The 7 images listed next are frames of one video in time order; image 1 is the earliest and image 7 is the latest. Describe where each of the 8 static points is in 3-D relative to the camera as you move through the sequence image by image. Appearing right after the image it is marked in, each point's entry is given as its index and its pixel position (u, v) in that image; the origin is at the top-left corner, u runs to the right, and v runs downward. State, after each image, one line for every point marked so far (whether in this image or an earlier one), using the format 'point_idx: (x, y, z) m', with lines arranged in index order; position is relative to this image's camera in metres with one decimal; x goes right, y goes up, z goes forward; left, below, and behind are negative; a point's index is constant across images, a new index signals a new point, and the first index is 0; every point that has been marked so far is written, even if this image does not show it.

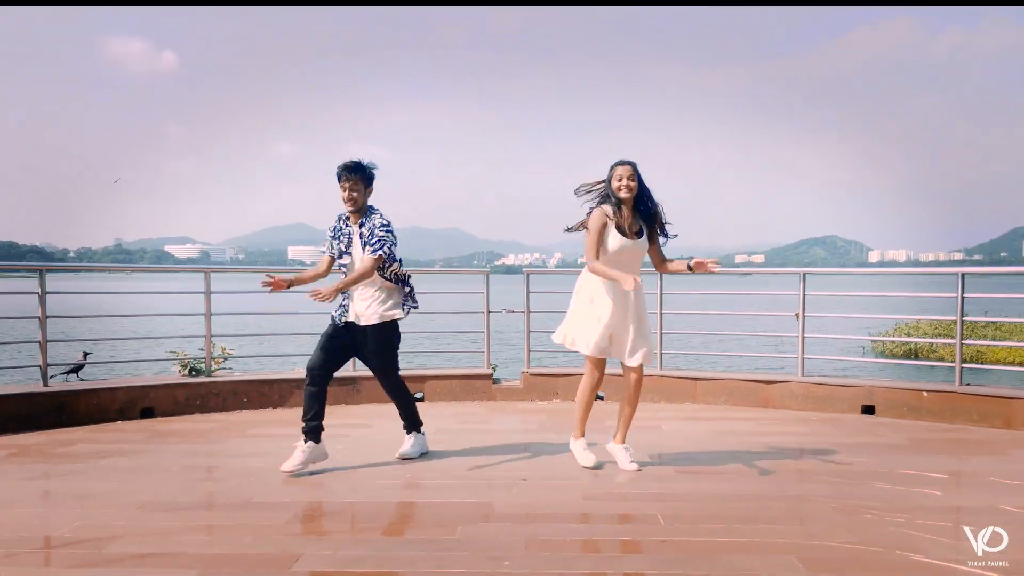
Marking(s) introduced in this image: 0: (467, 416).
0: (-0.3, -1.0, +5.6) m
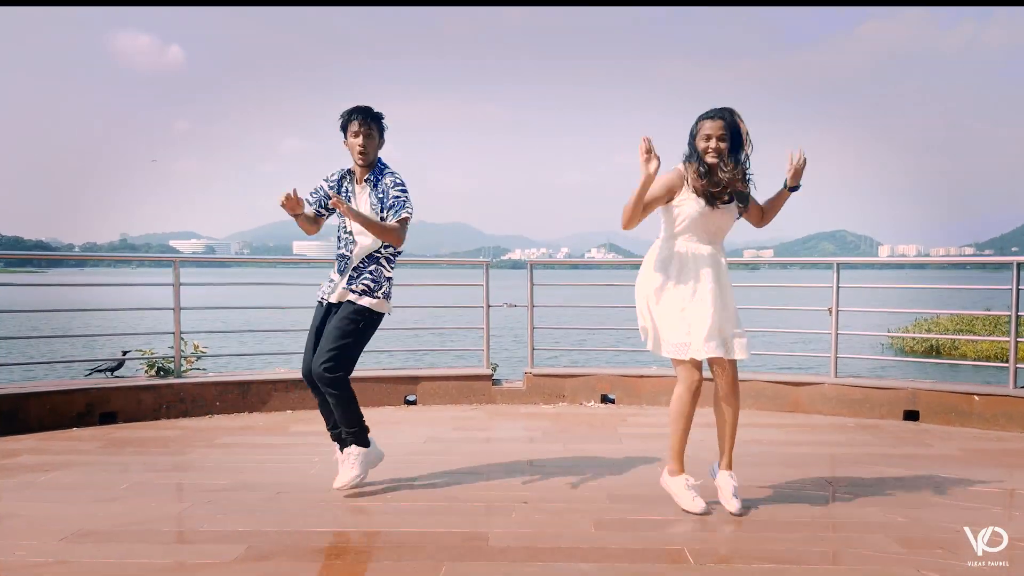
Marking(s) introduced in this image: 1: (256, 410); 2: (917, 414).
0: (-0.3, -0.9, +5.1) m
1: (-1.9, -0.9, +5.4) m
2: (+2.6, -0.8, +4.7) m
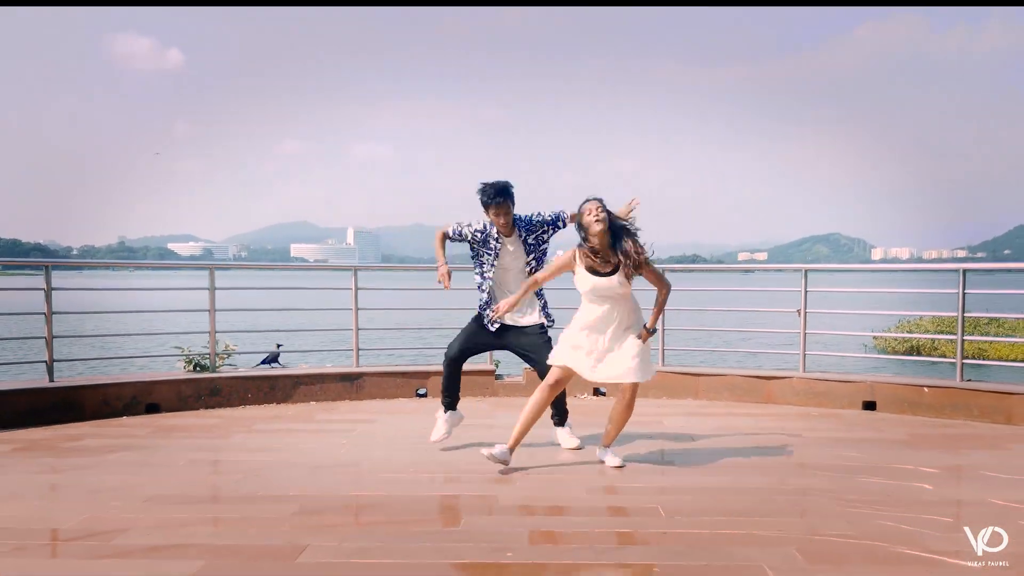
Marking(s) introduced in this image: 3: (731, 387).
0: (-0.3, -1.0, +5.6) m
1: (-1.8, -0.9, +5.9) m
2: (+2.7, -0.8, +5.2) m
3: (+1.7, -0.8, +5.6) m
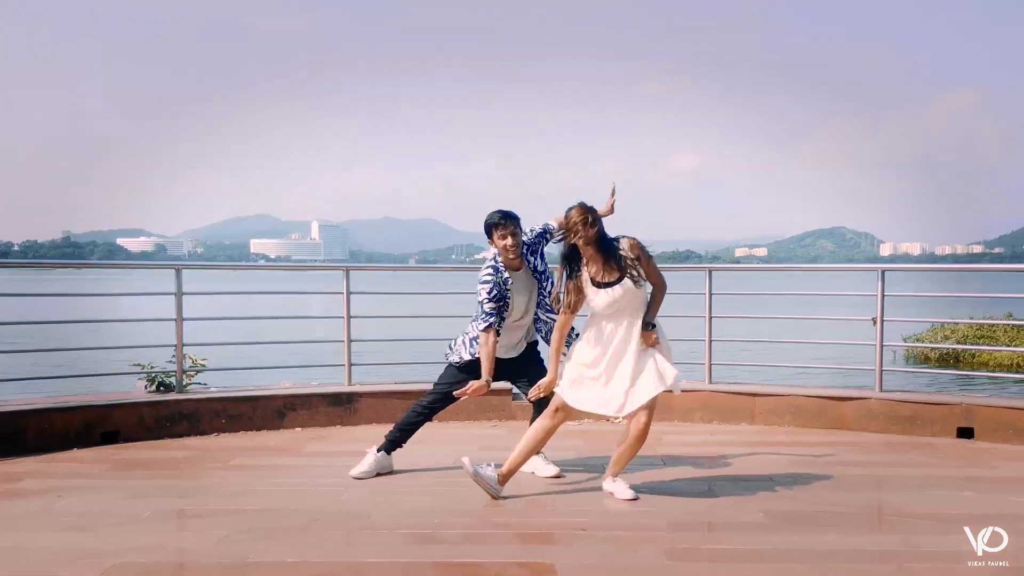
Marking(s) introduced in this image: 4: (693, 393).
0: (-0.2, -1.0, +4.9) m
1: (-1.7, -1.0, +5.1) m
2: (+2.8, -0.9, +4.5) m
3: (+1.9, -0.8, +4.9) m
4: (+1.3, -0.7, +5.1) m
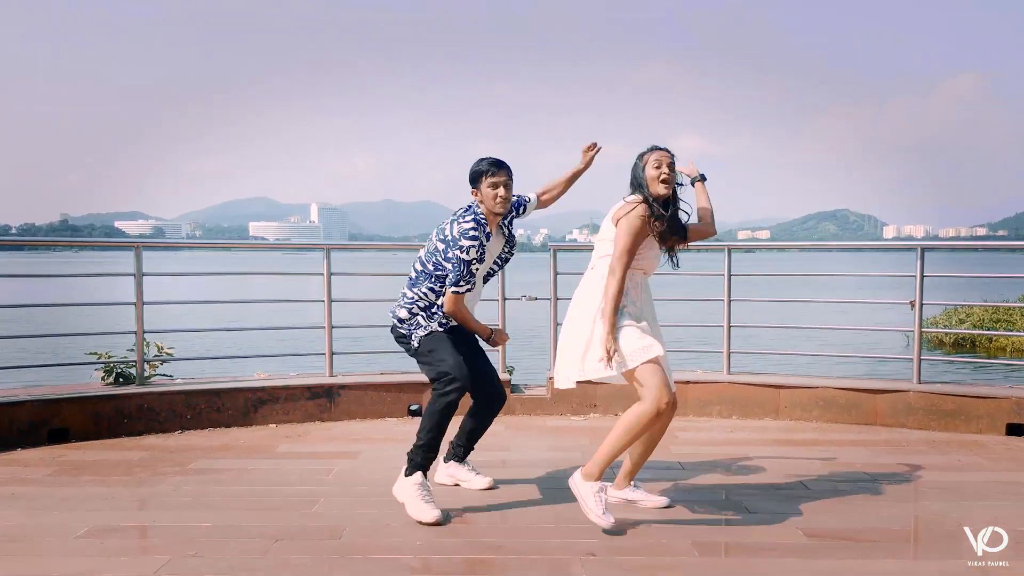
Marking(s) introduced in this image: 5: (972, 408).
0: (-0.2, -0.9, +4.4) m
1: (-1.7, -0.9, +4.6) m
2: (+2.8, -0.8, +4.1) m
3: (+1.9, -0.7, +4.5) m
4: (+1.2, -0.6, +4.7) m
5: (+2.6, -0.7, +4.2) m
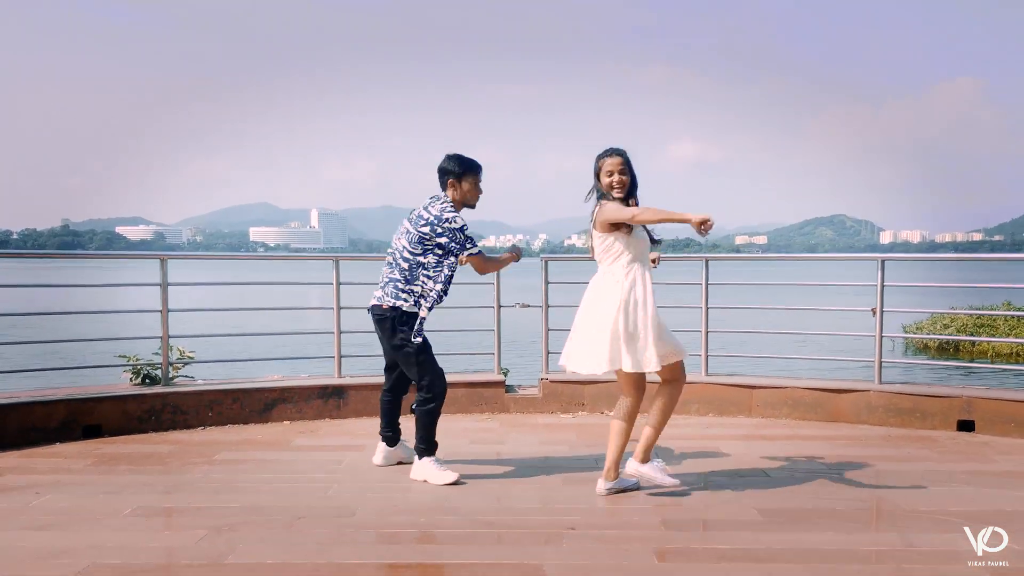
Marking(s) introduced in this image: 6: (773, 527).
0: (-0.2, -0.9, +4.8) m
1: (-1.8, -0.9, +5.0) m
2: (+2.8, -0.8, +4.5) m
3: (+1.8, -0.7, +4.8) m
4: (+1.2, -0.7, +5.0) m
5: (+2.5, -0.7, +4.5) m
6: (+1.0, -0.9, +2.9) m
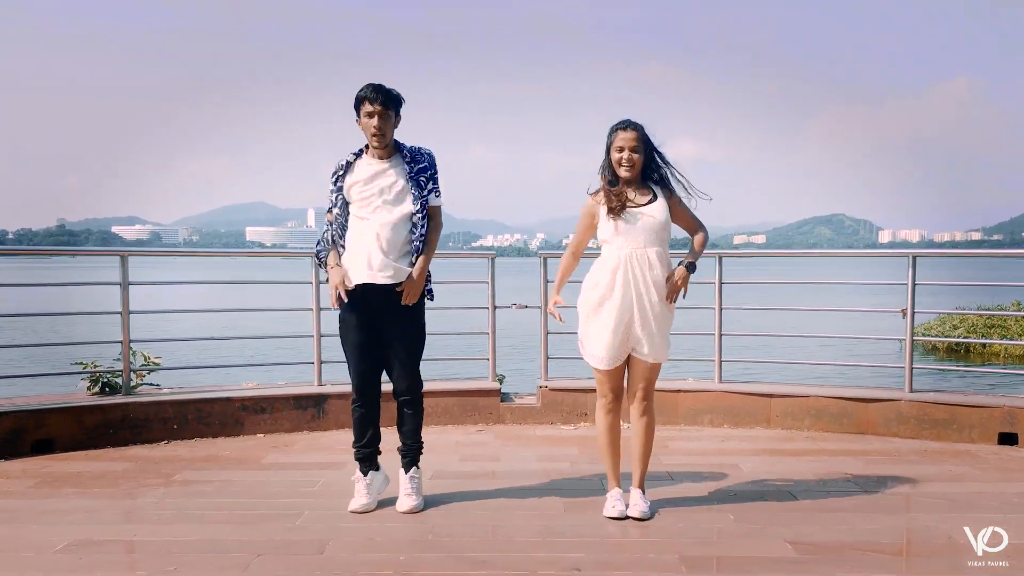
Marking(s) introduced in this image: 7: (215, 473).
0: (-0.2, -0.9, +4.4) m
1: (-1.8, -0.9, +4.6) m
2: (+2.7, -0.8, +4.1) m
3: (+1.8, -0.7, +4.5) m
4: (+1.2, -0.7, +4.7) m
5: (+2.5, -0.7, +4.1) m
6: (+1.0, -0.9, +2.5) m
7: (-1.5, -0.9, +3.7) m
